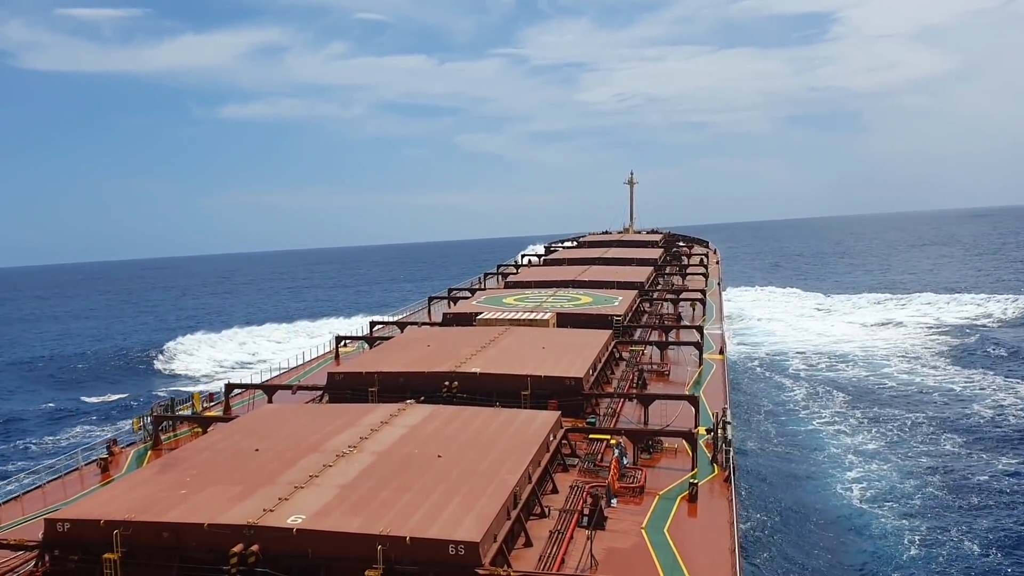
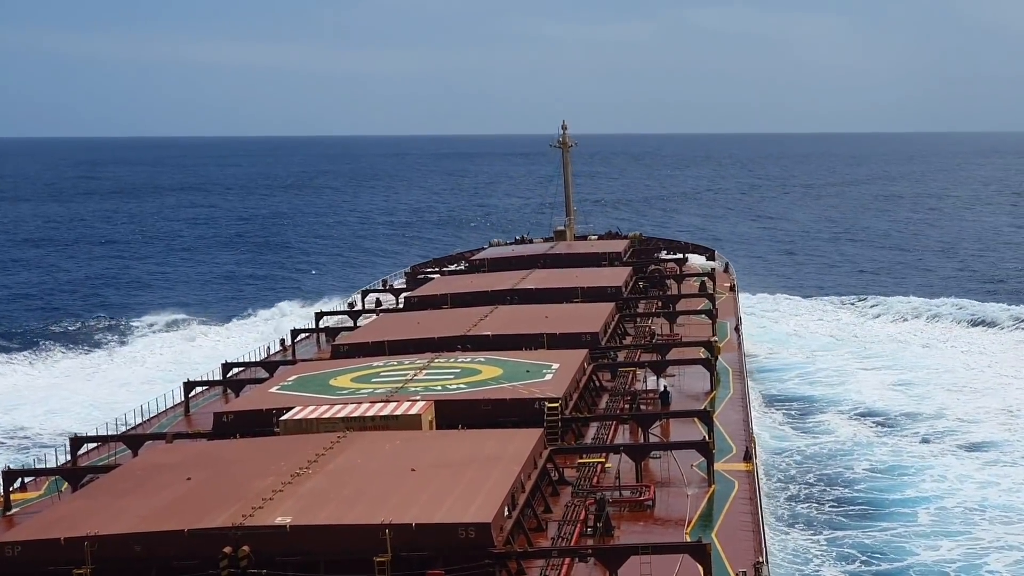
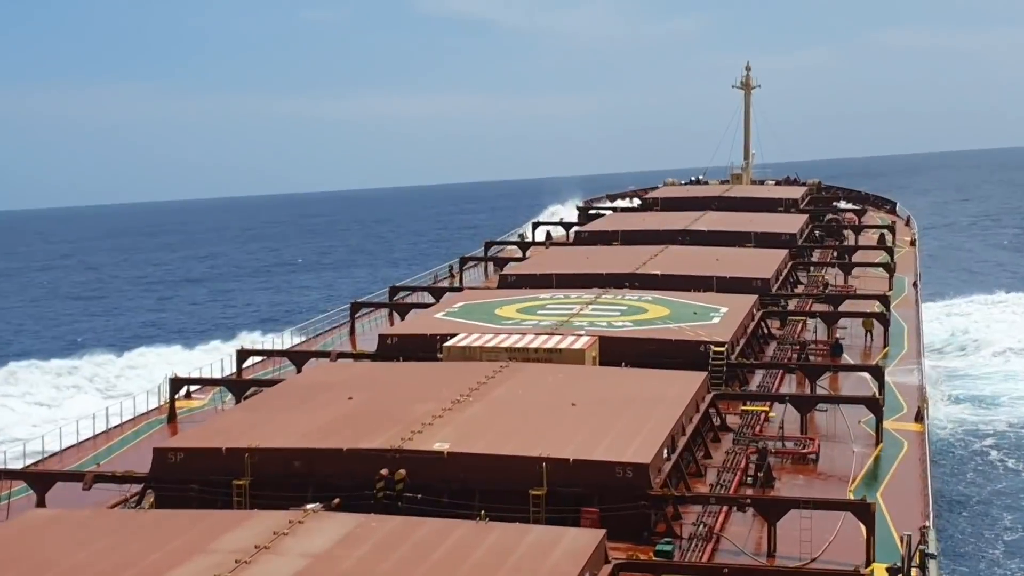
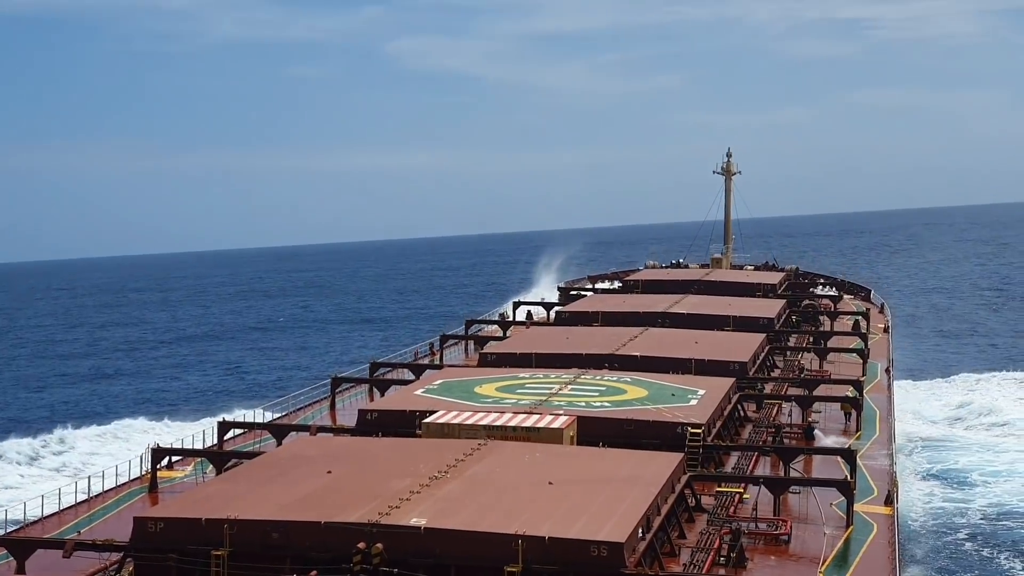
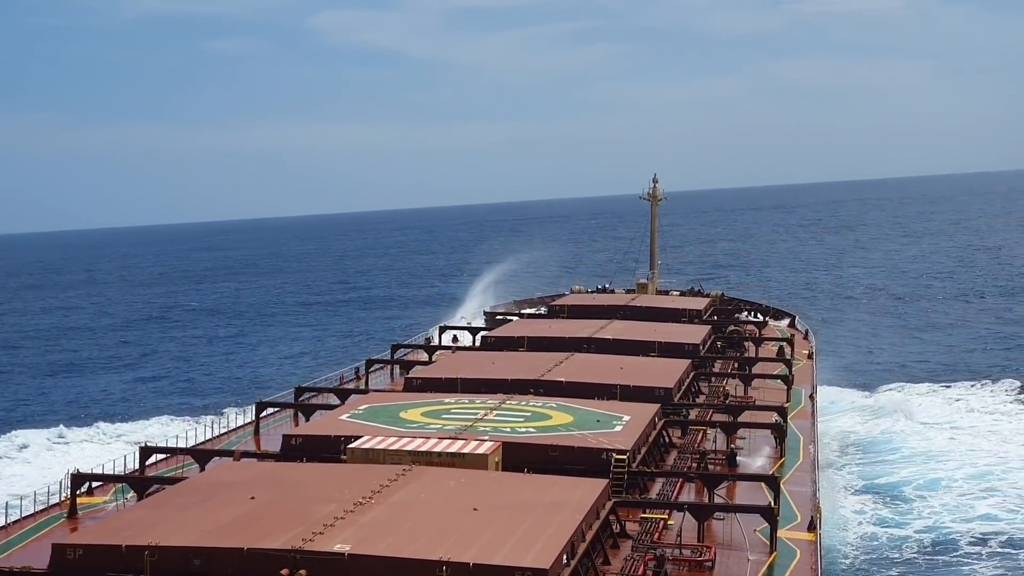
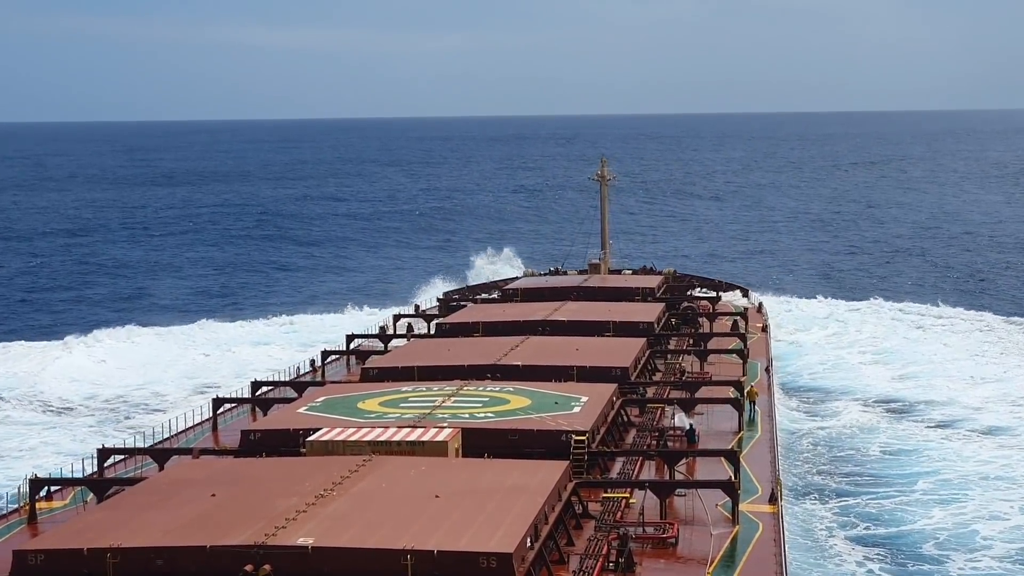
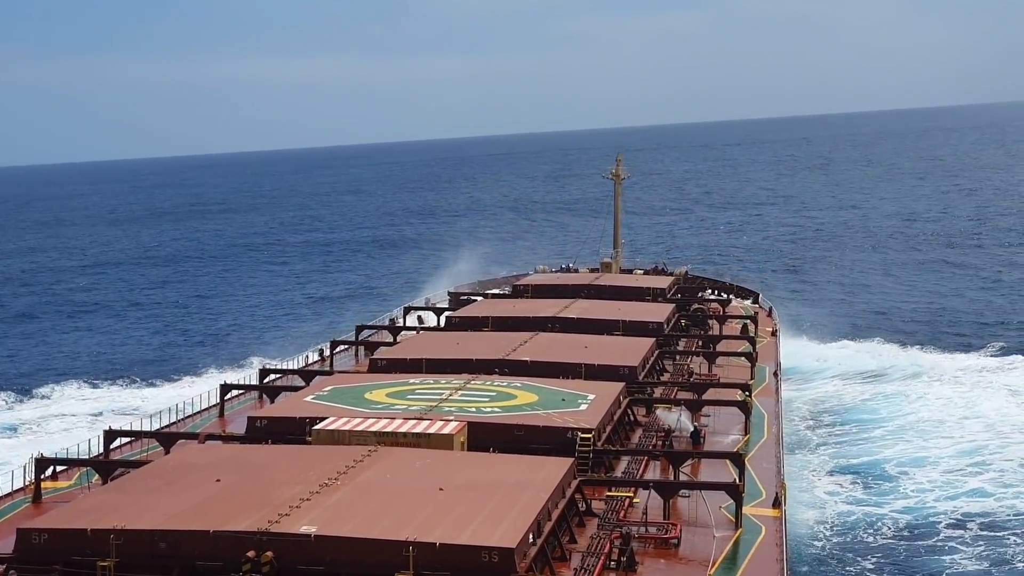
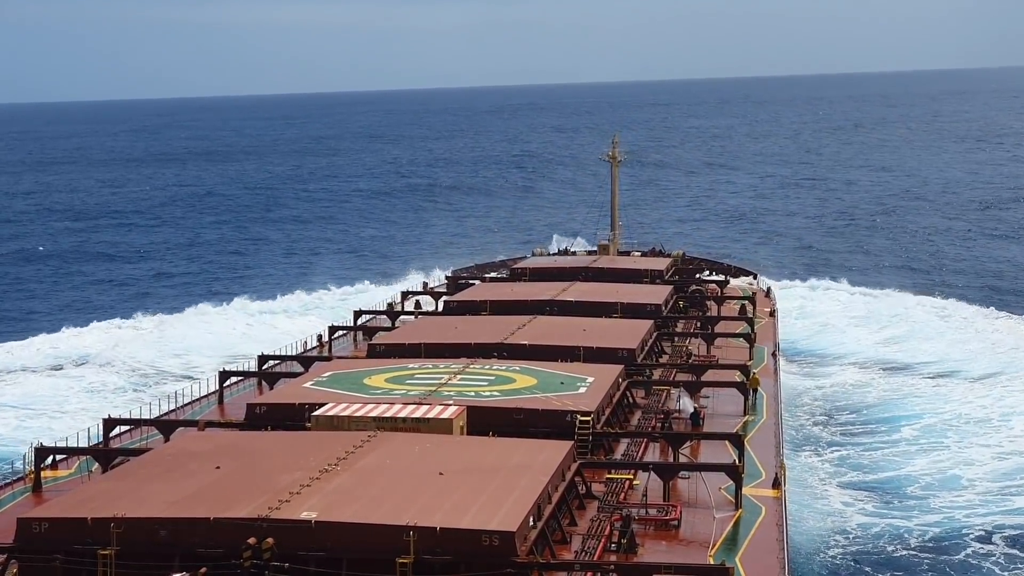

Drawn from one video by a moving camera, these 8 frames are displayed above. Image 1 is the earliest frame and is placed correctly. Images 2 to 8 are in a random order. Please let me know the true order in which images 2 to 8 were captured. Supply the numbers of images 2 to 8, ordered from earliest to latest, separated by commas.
3, 4, 5, 7, 8, 6, 2
